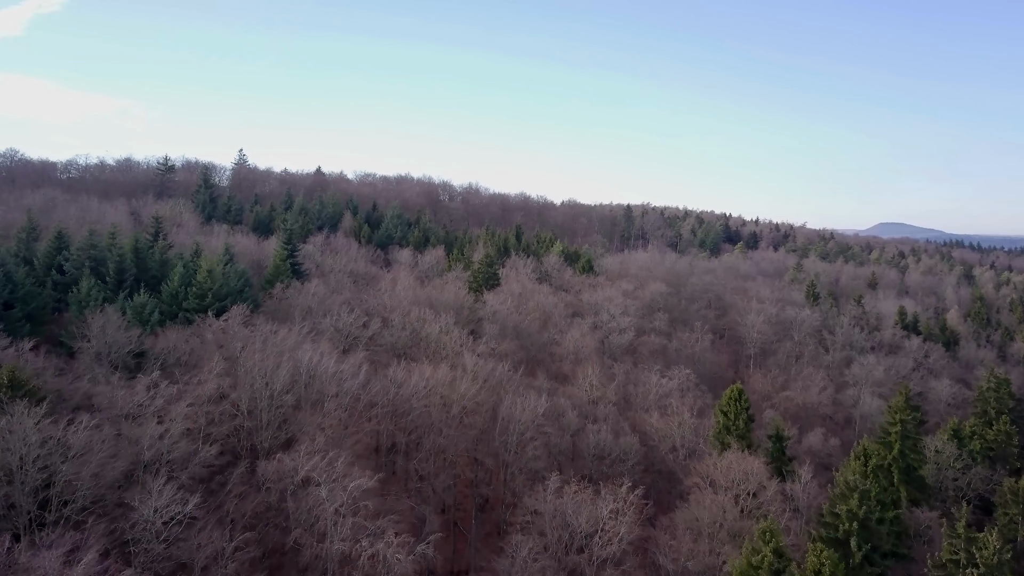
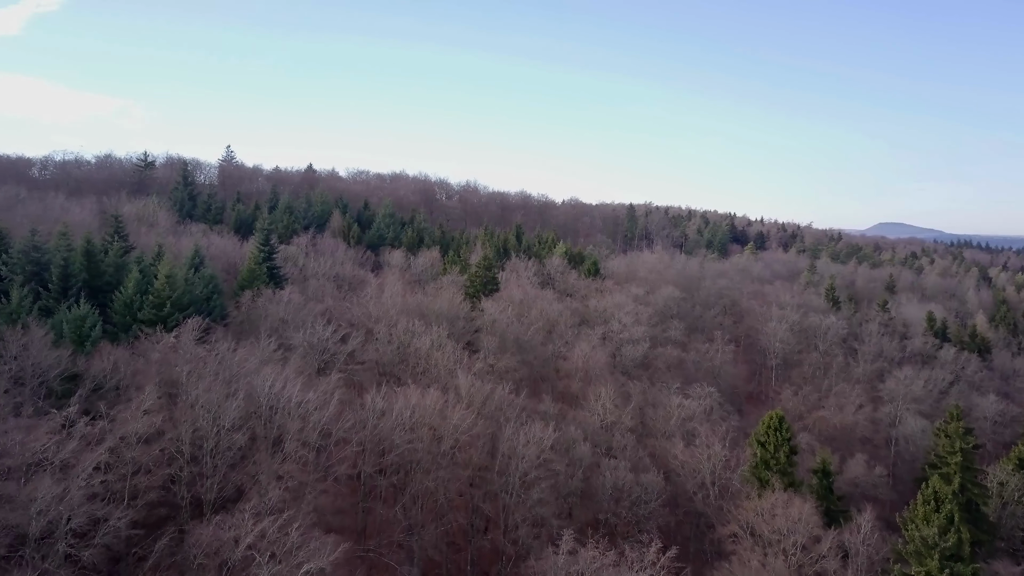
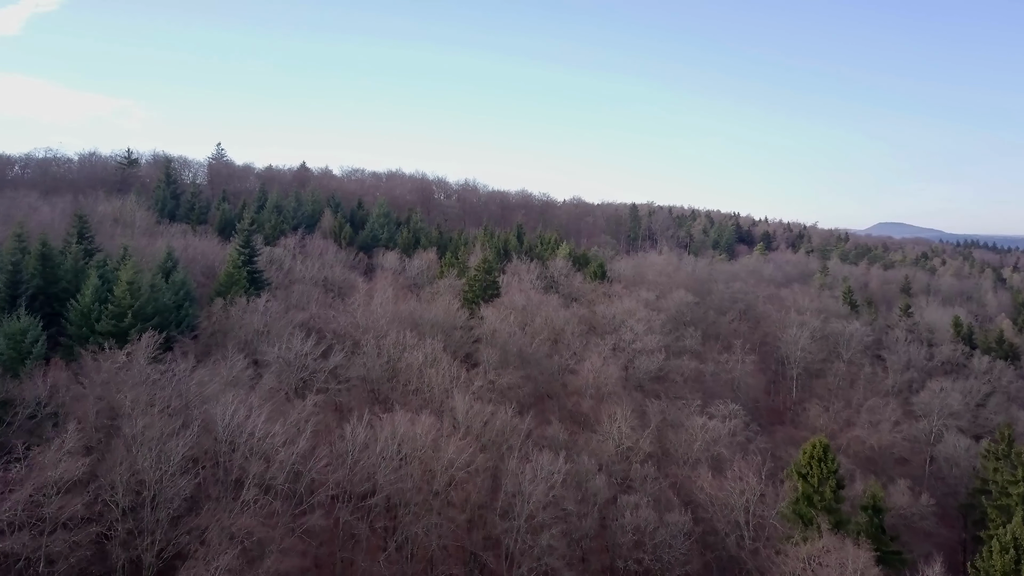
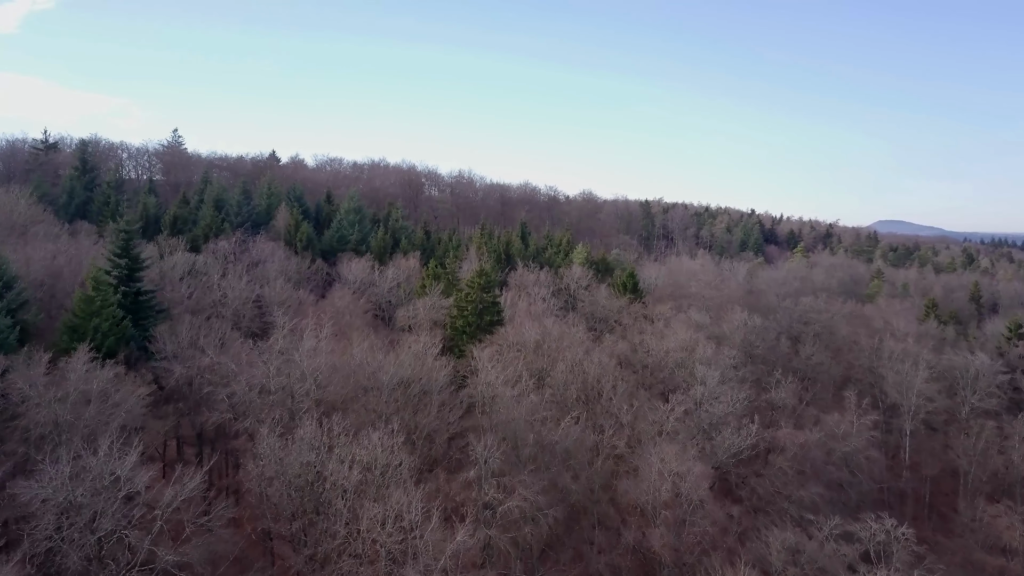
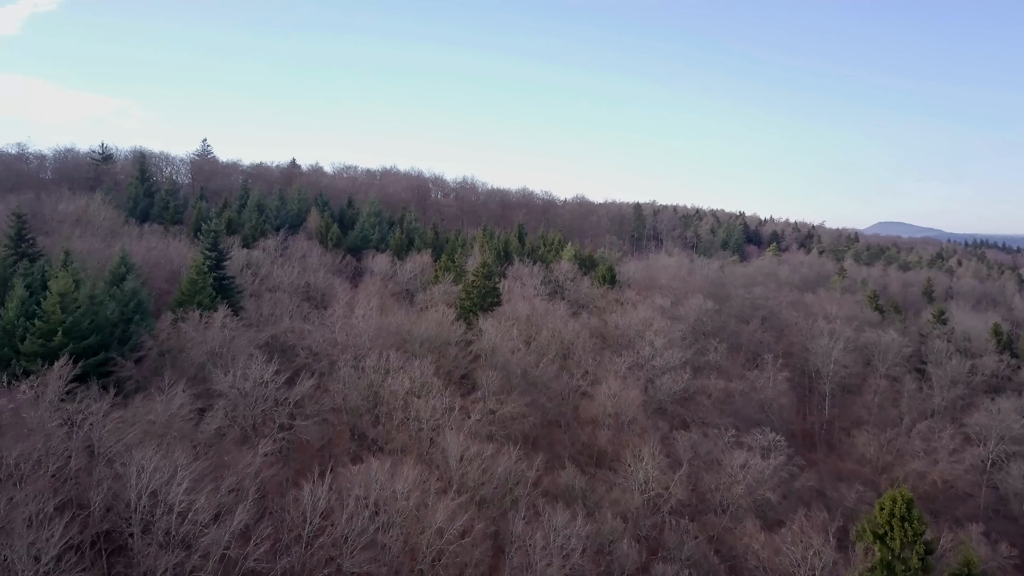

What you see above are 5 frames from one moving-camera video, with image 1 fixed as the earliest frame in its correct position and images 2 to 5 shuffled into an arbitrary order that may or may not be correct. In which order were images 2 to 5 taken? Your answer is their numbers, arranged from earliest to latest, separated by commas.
2, 3, 5, 4
